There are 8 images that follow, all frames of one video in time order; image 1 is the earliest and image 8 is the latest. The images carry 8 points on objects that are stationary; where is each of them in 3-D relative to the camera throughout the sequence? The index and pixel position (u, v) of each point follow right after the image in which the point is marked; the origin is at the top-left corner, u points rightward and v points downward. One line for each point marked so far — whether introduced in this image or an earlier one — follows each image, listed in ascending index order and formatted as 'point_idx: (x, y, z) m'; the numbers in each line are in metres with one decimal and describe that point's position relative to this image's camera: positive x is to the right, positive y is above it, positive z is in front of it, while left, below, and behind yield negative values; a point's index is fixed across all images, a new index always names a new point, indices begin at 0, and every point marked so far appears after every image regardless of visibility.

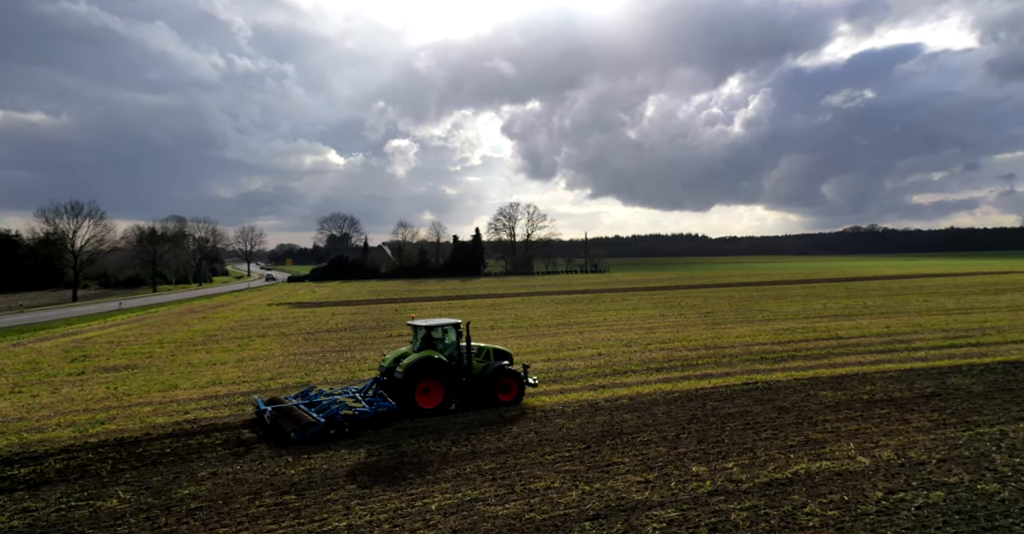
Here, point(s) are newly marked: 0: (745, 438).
0: (+3.4, -2.6, +9.3) m
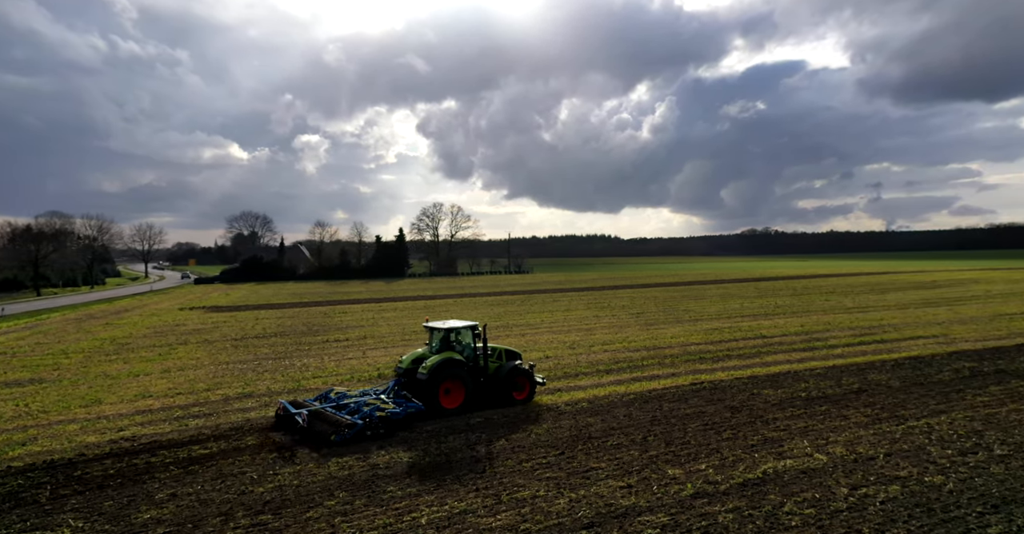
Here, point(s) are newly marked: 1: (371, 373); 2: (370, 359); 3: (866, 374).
0: (+3.0, -2.8, +9.9) m
1: (-3.6, -2.7, +16.3) m
2: (-4.0, -2.6, +18.1) m
3: (+7.6, -2.3, +13.8) m
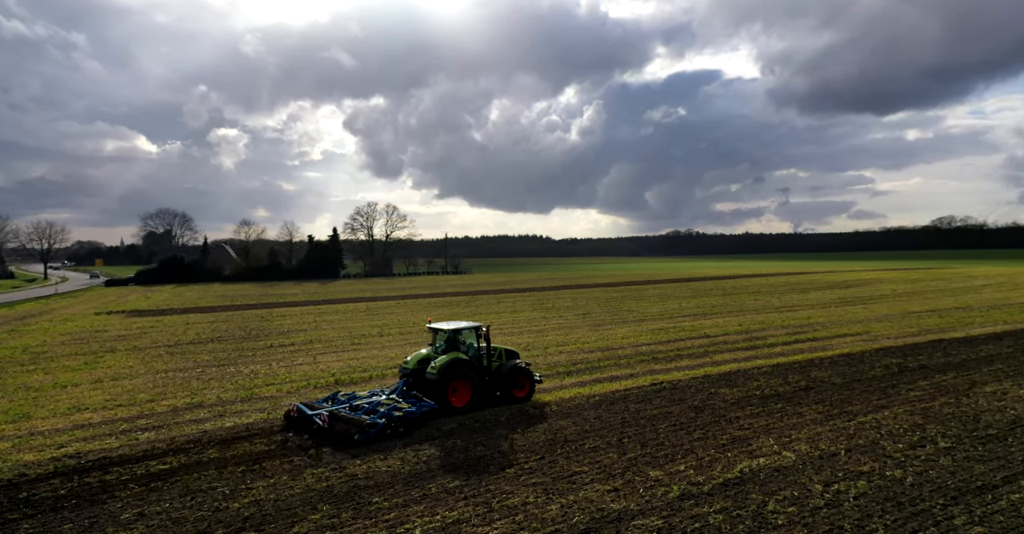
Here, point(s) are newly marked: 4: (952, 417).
0: (+2.7, -2.9, +10.4) m
1: (-4.6, -2.8, +15.9) m
2: (-5.2, -2.7, +17.7) m
3: (+6.8, -2.4, +14.7) m
4: (+7.4, -2.6, +10.7) m
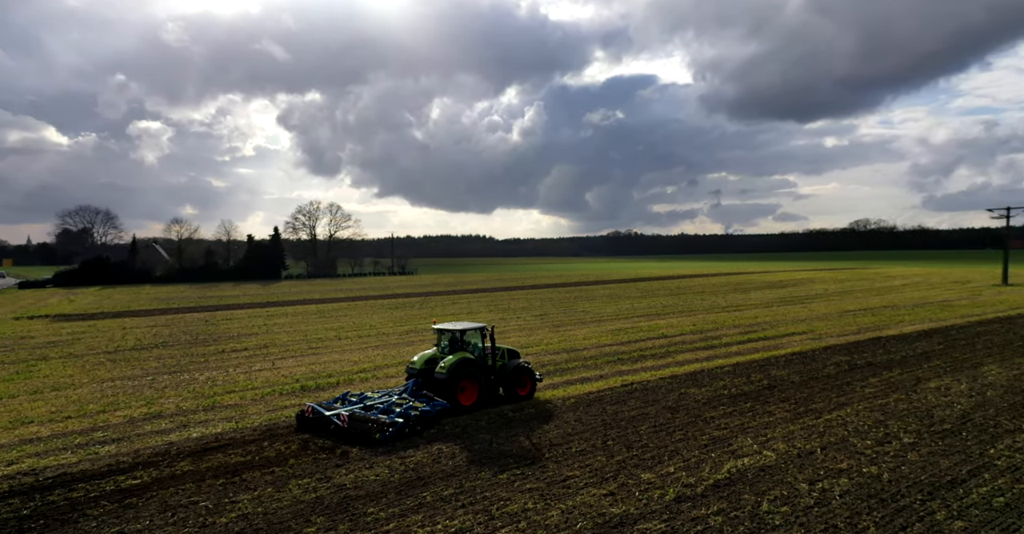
0: (+2.5, -2.9, +10.7) m
1: (-5.3, -2.8, +15.5) m
2: (-6.1, -2.7, +17.1) m
3: (+6.2, -2.5, +15.5) m
4: (+7.1, -2.7, +11.5) m
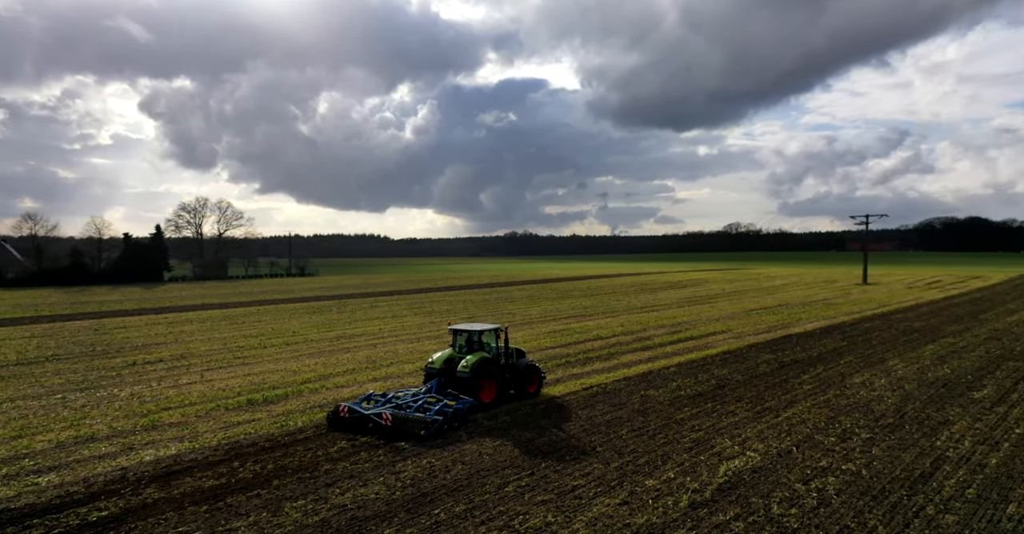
0: (+2.4, -3.1, +11.2) m
1: (-6.2, -3.0, +14.4) m
2: (-7.3, -2.9, +15.9) m
3: (+5.1, -2.6, +16.5) m
4: (+6.7, -2.8, +12.8) m
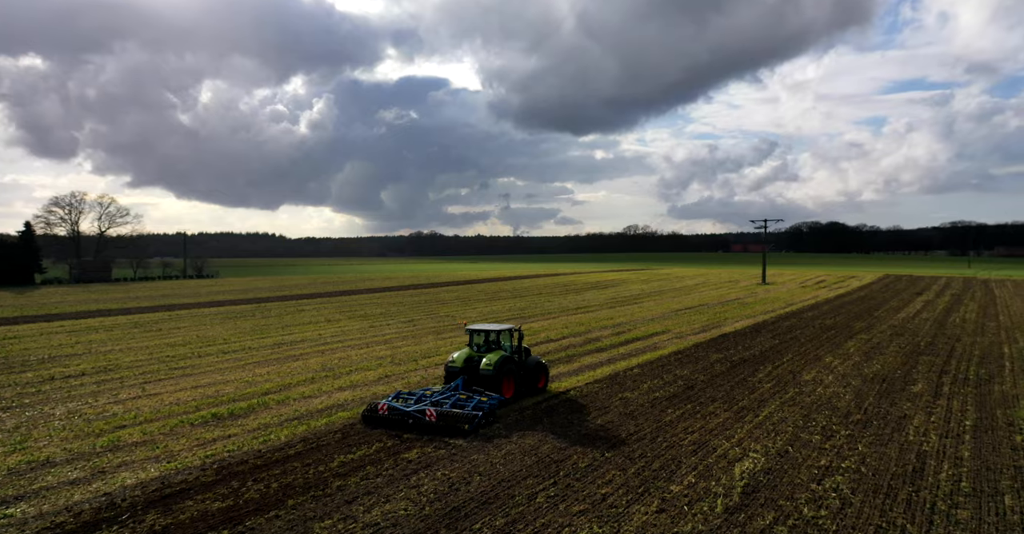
0: (+2.5, -3.2, +11.5) m
1: (-6.5, -3.1, +13.2) m
2: (-7.8, -3.0, +14.5) m
3: (+4.3, -2.7, +17.2) m
4: (+6.5, -2.9, +13.8) m
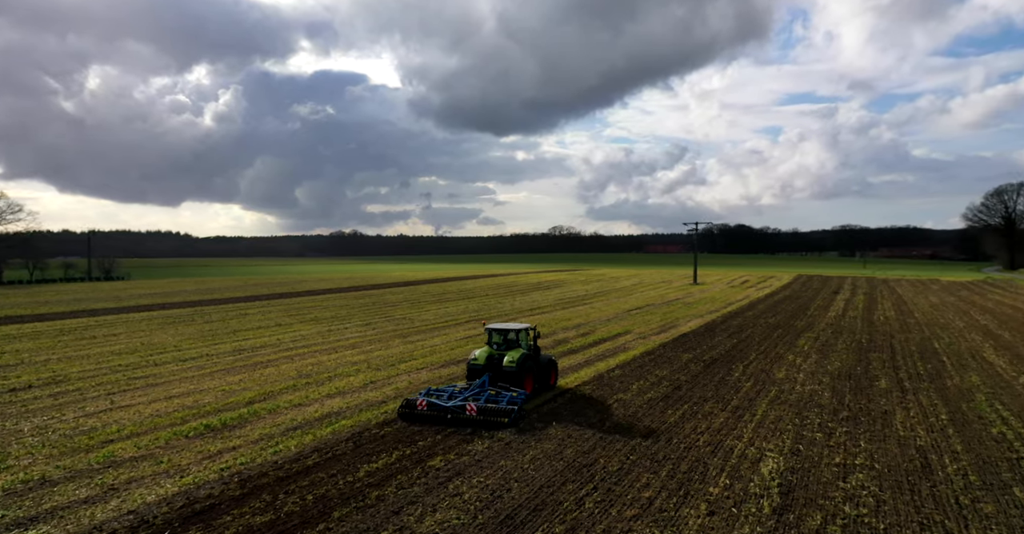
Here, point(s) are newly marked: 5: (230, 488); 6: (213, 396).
0: (+2.9, -3.3, +11.7) m
1: (-6.3, -3.2, +12.2) m
2: (-7.7, -3.0, +13.3) m
3: (+3.9, -2.8, +17.7) m
4: (+6.6, -3.0, +14.6) m
5: (-4.1, -3.3, +9.3) m
6: (-6.7, -3.0, +14.3) m
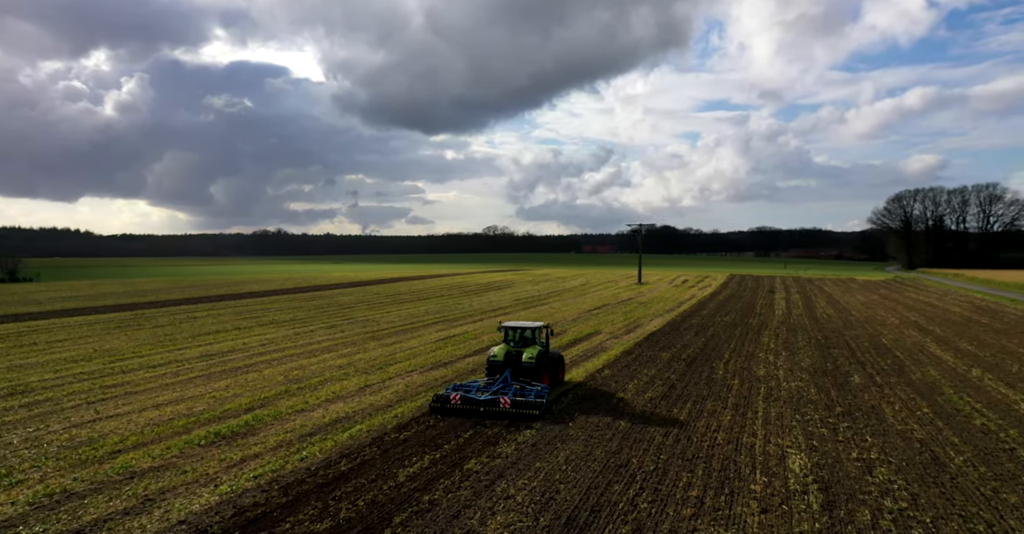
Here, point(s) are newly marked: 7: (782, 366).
0: (+3.4, -3.3, +12.0) m
1: (-5.8, -3.2, +11.3) m
2: (-7.4, -3.1, +12.2) m
3: (+3.6, -2.8, +18.0) m
4: (+6.7, -3.0, +15.3) m
5: (-3.3, -3.4, +8.6) m
6: (-6.4, -3.0, +13.3) m
7: (+7.9, -2.8, +18.8) m
